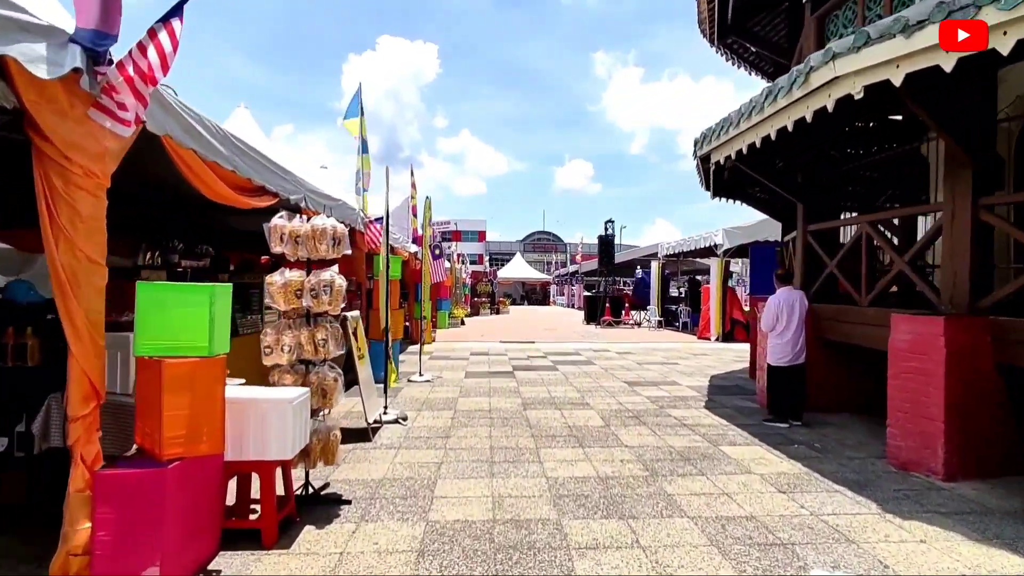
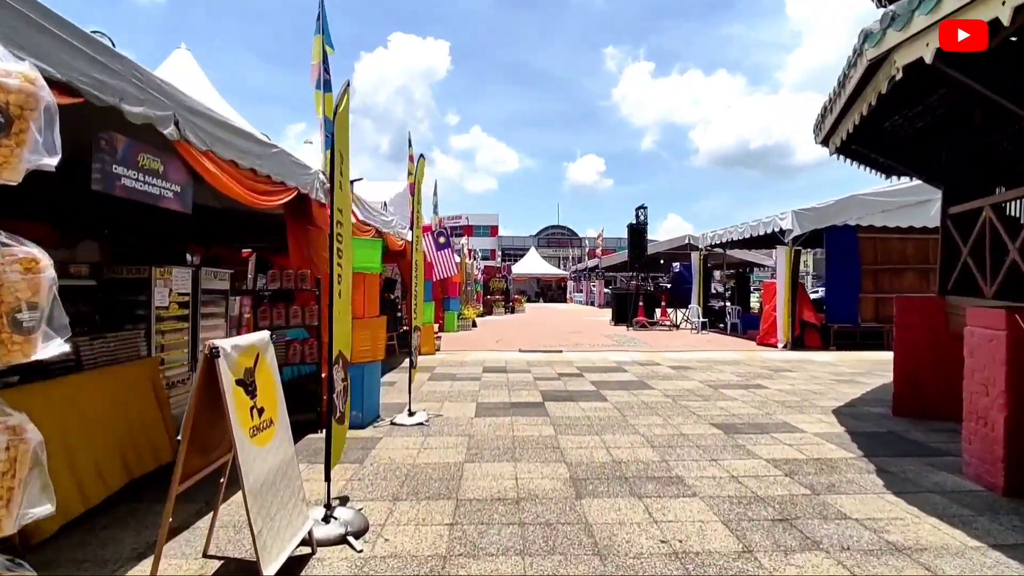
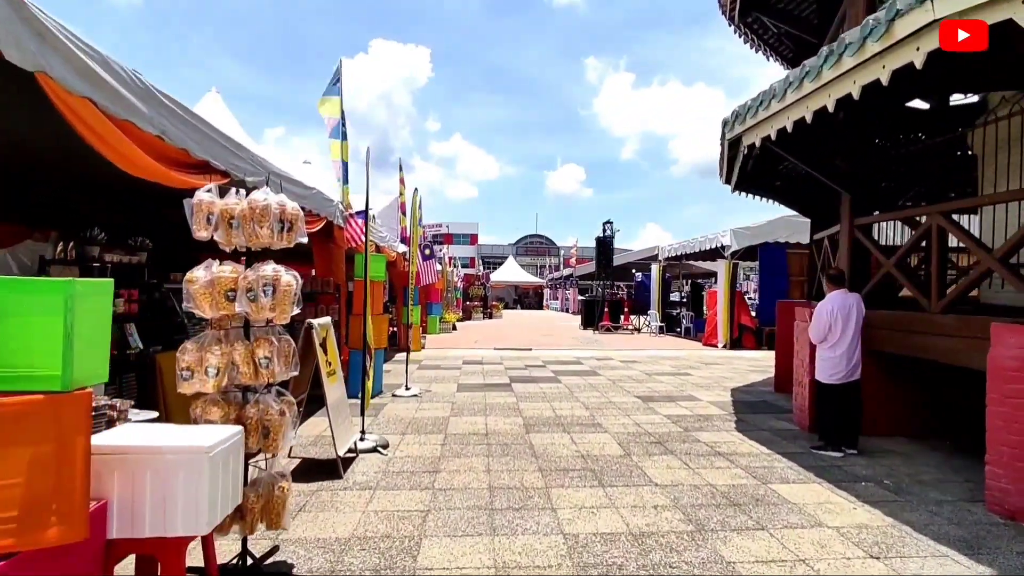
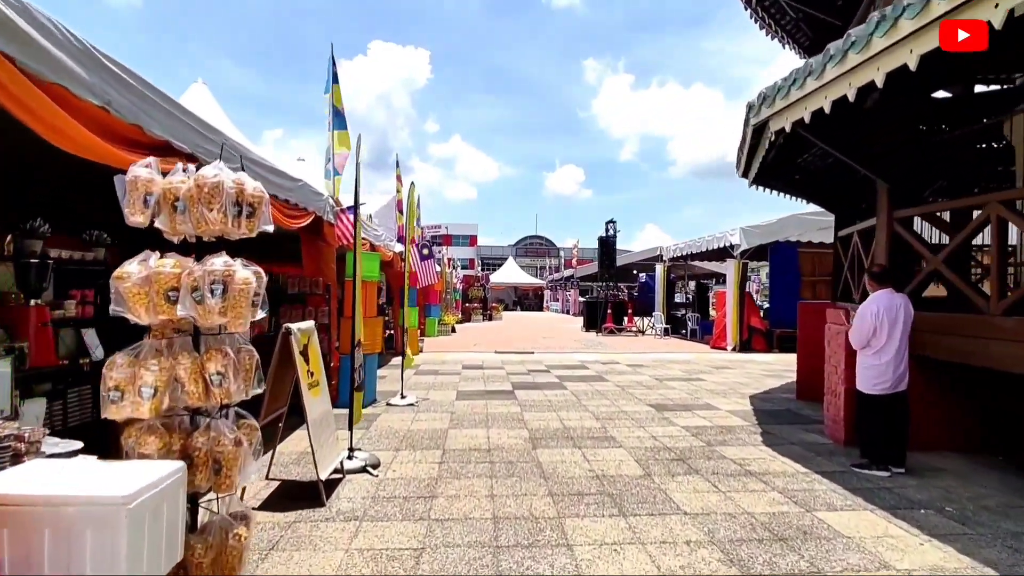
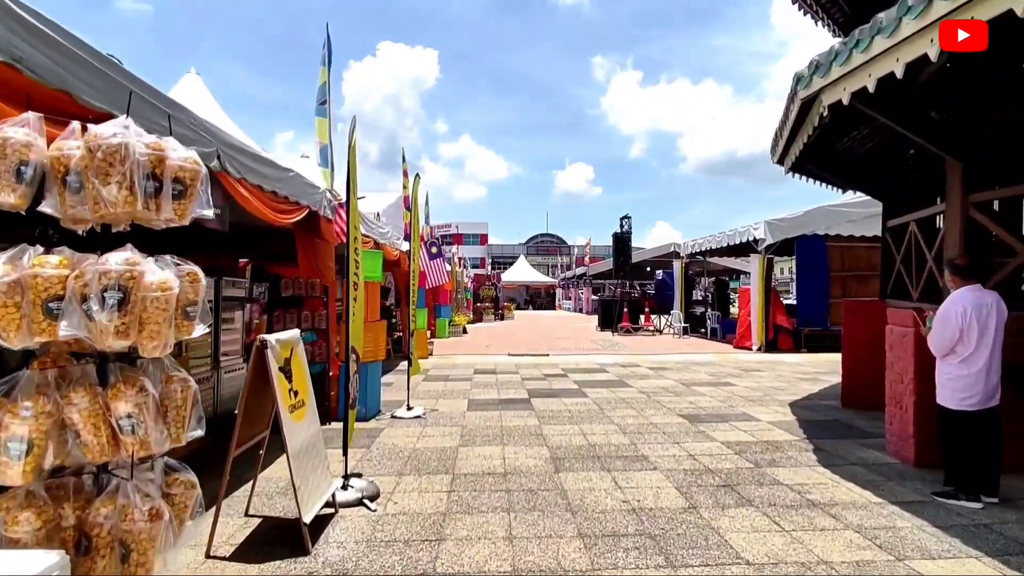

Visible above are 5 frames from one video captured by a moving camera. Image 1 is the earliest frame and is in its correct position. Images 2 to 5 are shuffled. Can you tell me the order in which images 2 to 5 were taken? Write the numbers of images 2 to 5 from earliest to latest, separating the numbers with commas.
3, 4, 5, 2
